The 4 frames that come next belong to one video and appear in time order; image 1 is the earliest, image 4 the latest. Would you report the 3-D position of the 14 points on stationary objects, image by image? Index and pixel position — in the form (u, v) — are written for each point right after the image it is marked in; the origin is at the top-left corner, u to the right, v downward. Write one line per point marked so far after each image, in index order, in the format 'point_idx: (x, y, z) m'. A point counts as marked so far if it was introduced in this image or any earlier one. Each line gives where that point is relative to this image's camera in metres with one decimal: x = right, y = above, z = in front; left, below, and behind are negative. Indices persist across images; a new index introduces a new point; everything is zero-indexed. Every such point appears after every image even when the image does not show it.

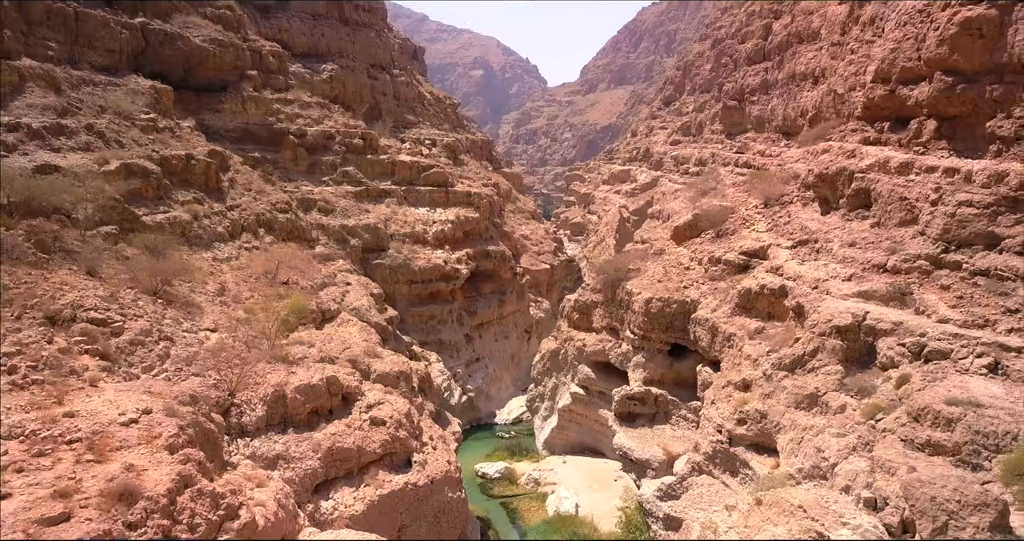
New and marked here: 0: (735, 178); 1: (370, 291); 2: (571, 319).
0: (+5.2, +2.2, +19.0) m
1: (-2.8, -0.4, +15.8) m
2: (+1.2, -1.0, +16.1) m
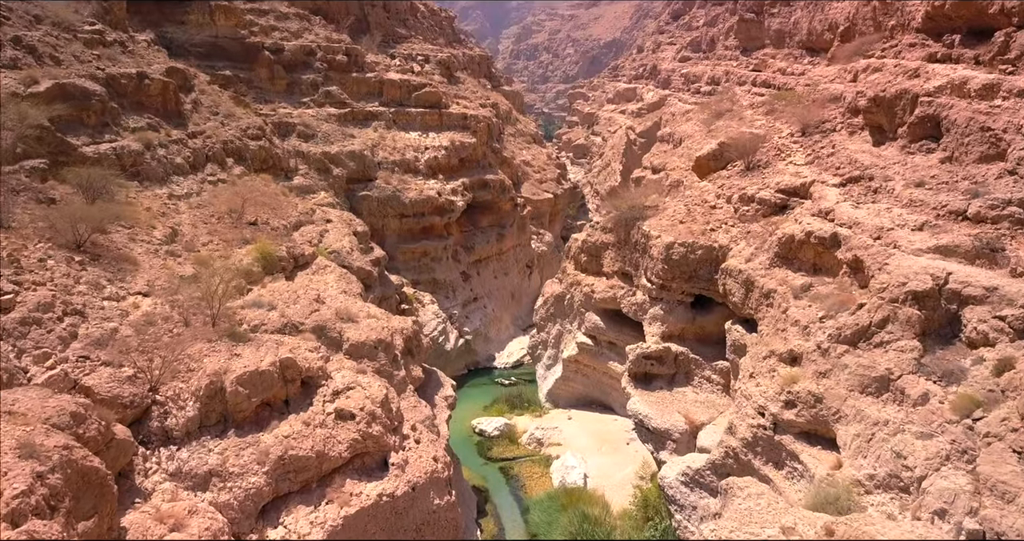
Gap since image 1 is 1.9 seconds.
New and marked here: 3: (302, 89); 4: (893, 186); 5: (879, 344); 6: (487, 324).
0: (+5.2, +3.7, +17.0) m
1: (-2.8, +0.7, +14.1) m
2: (+1.2, +0.2, +14.4) m
3: (-5.0, +4.3, +18.9) m
4: (+4.5, +1.0, +9.4) m
5: (+3.4, -0.7, +7.2) m
6: (-0.6, -1.3, +19.0) m
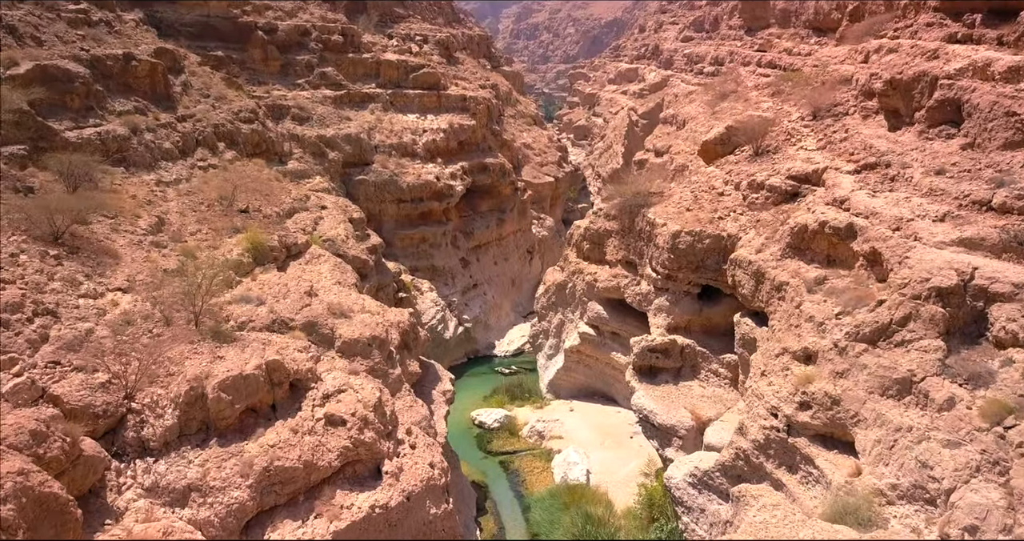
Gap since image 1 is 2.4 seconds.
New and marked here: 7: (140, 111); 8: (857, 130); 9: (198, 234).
0: (+5.2, +4.0, +16.5) m
1: (-2.8, +1.0, +13.7) m
2: (+1.2, +0.4, +14.0) m
3: (-5.0, +4.6, +18.4) m
4: (+4.5, +1.1, +8.9) m
5: (+3.4, -0.6, +6.9) m
6: (-0.6, -1.0, +18.6) m
7: (-5.9, +2.5, +12.5) m
8: (+4.6, +1.9, +10.6) m
9: (-4.0, +0.5, +10.1) m
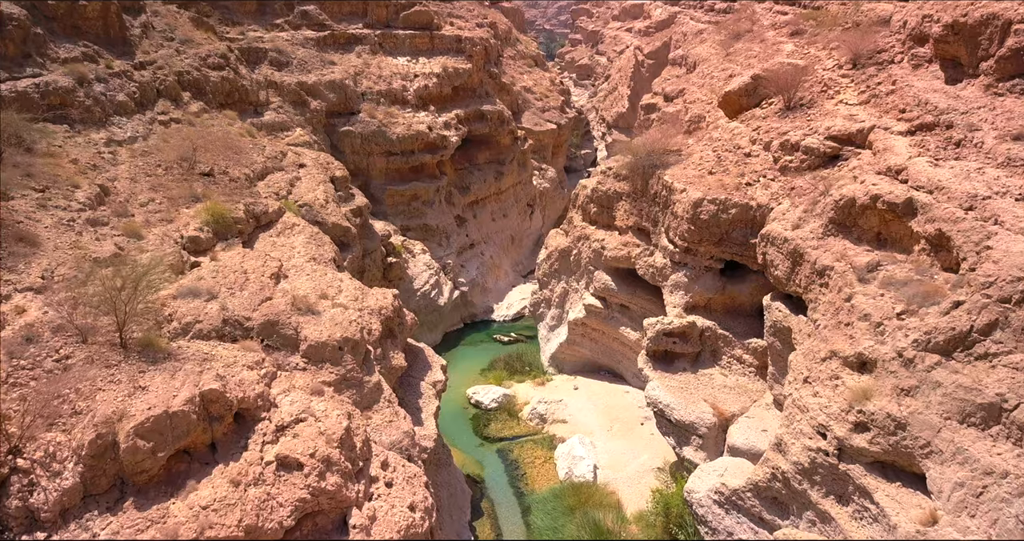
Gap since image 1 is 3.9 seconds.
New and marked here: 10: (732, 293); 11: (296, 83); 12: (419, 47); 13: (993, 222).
0: (+5.2, +4.7, +14.9) m
1: (-2.8, +1.5, +12.3) m
2: (+1.2, +1.0, +12.7) m
3: (-5.0, +5.5, +16.7) m
4: (+4.5, +1.3, +7.6) m
5: (+3.4, -0.6, +5.6) m
6: (-0.6, -0.1, +17.4) m
7: (-5.9, +3.0, +11.0) m
8: (+4.6, +2.2, +9.2) m
9: (-4.0, +0.7, +8.8) m
10: (+2.7, -0.3, +9.7) m
11: (-4.0, +3.5, +14.7) m
12: (-2.2, +5.2, +18.4) m
13: (+3.9, +0.4, +6.4) m
